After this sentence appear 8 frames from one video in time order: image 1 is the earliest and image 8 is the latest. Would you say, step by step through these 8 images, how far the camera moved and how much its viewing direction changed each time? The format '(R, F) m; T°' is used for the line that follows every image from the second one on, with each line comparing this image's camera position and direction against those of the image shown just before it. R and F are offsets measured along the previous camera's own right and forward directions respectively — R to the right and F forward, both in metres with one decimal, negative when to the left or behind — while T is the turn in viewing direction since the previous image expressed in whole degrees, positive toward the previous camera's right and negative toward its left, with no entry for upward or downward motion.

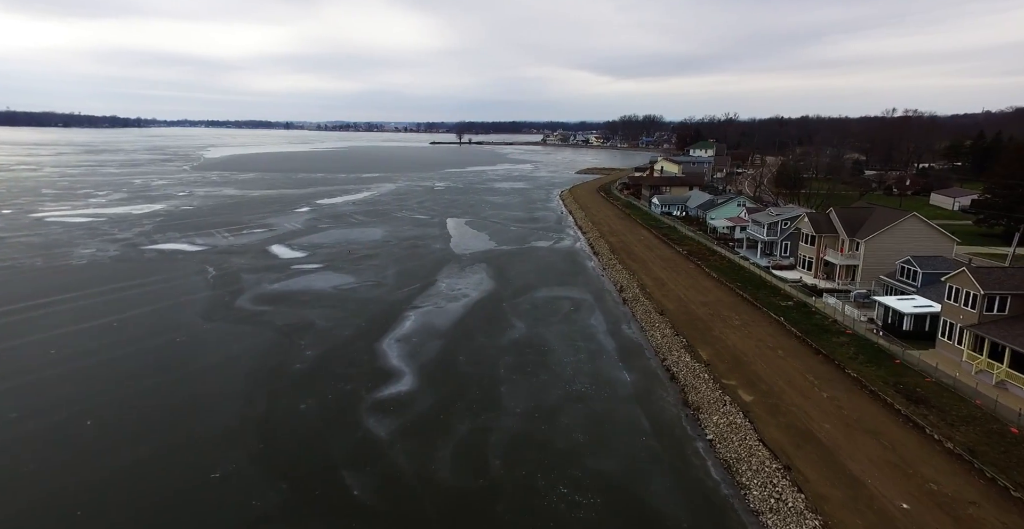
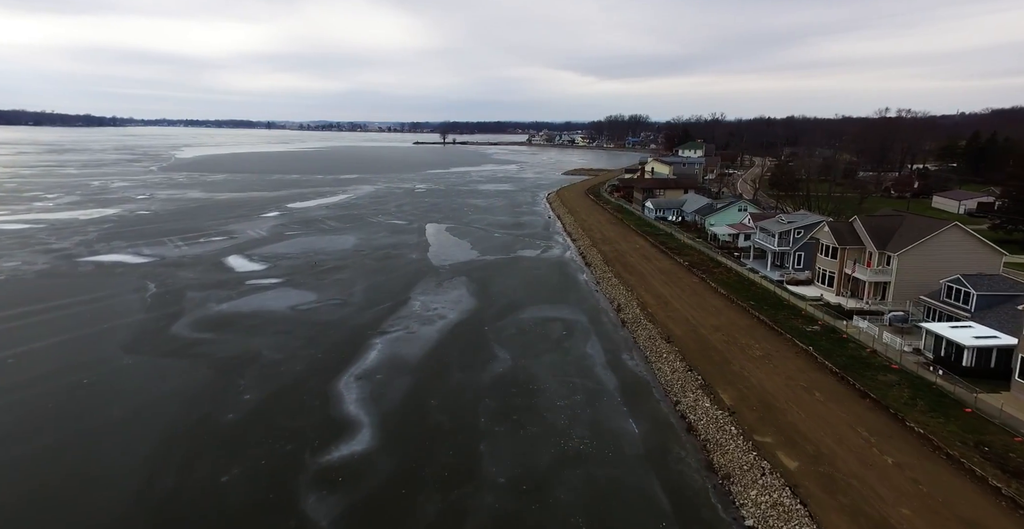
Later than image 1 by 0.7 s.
(+0.1, +2.1) m; +2°
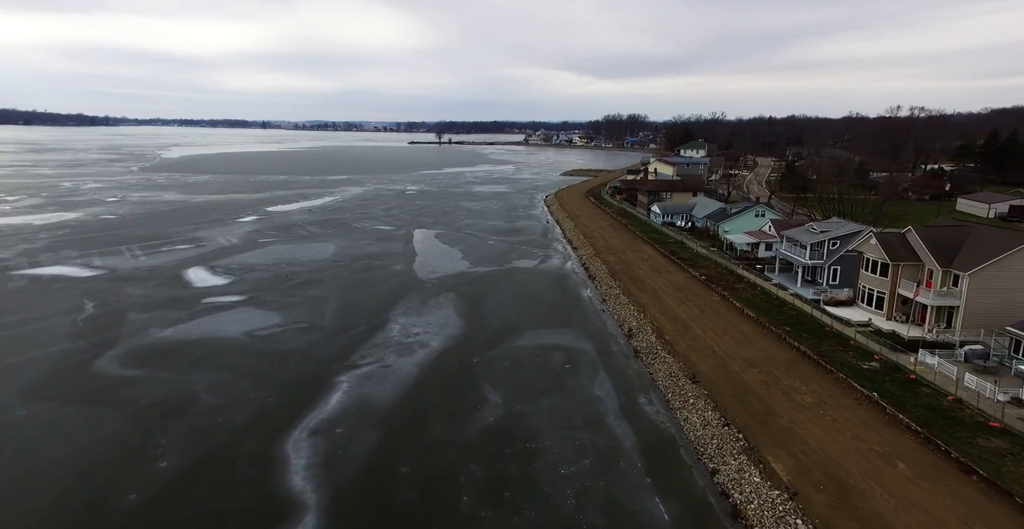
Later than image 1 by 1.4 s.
(+0.1, +2.2) m; 0°
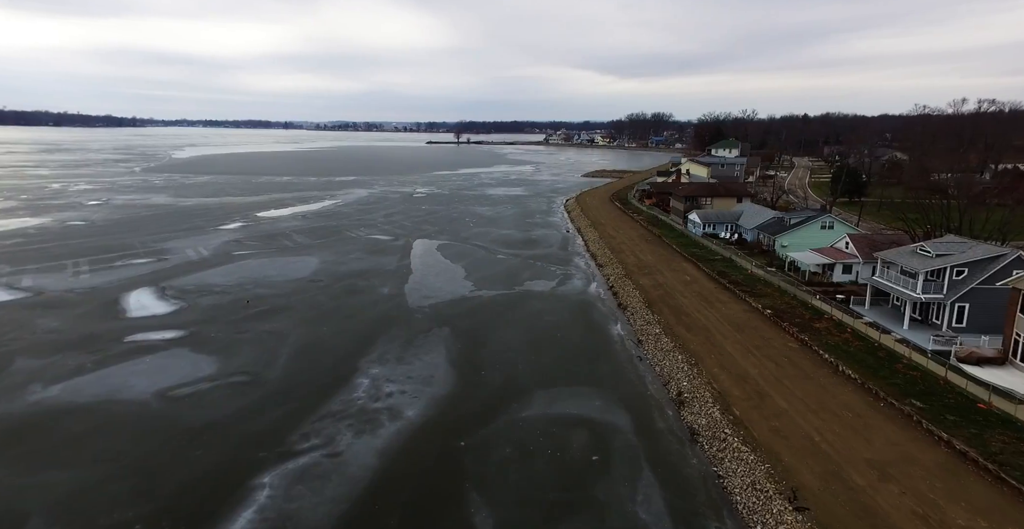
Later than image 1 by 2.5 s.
(+0.2, +3.6) m; -2°
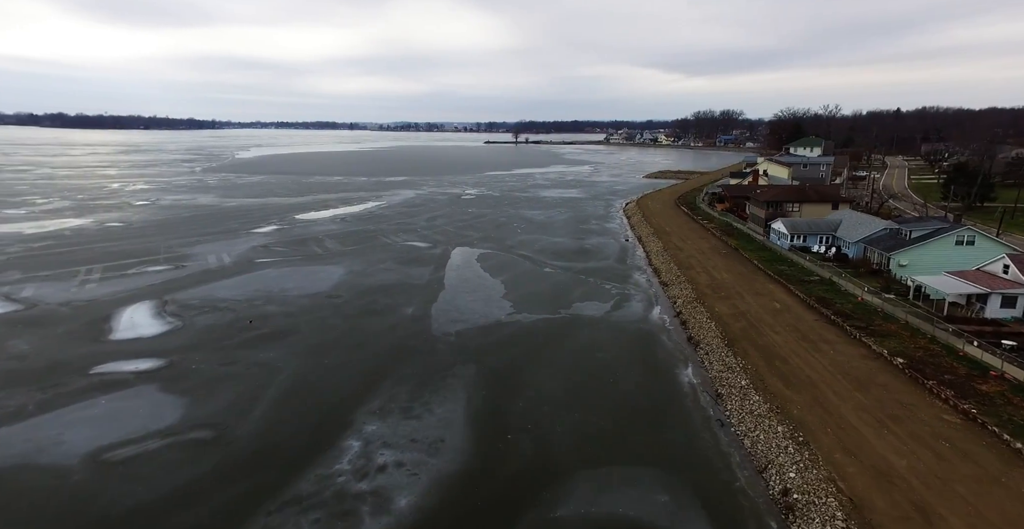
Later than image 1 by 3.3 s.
(+0.3, +2.7) m; -6°
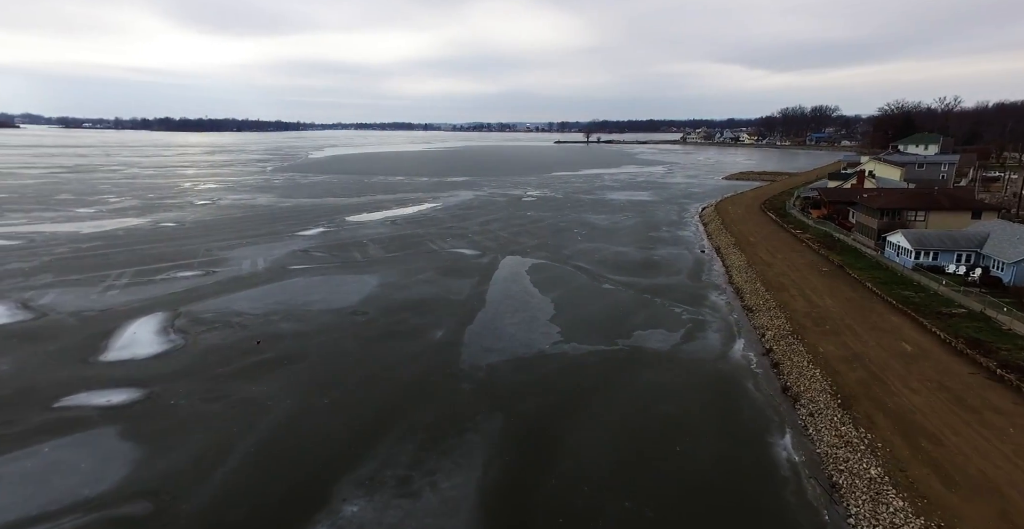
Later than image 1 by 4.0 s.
(+0.5, +2.4) m; -7°
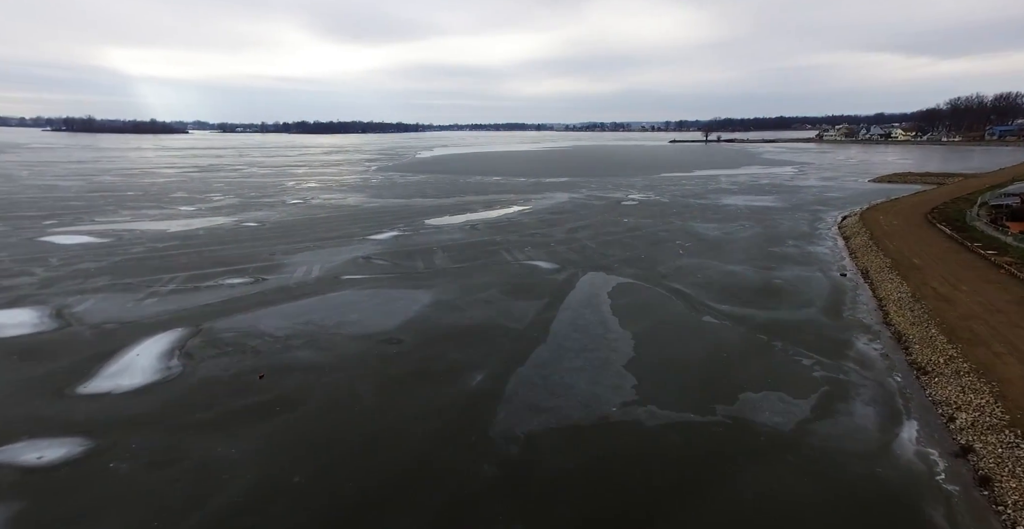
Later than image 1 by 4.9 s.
(+0.8, +3.0) m; -11°
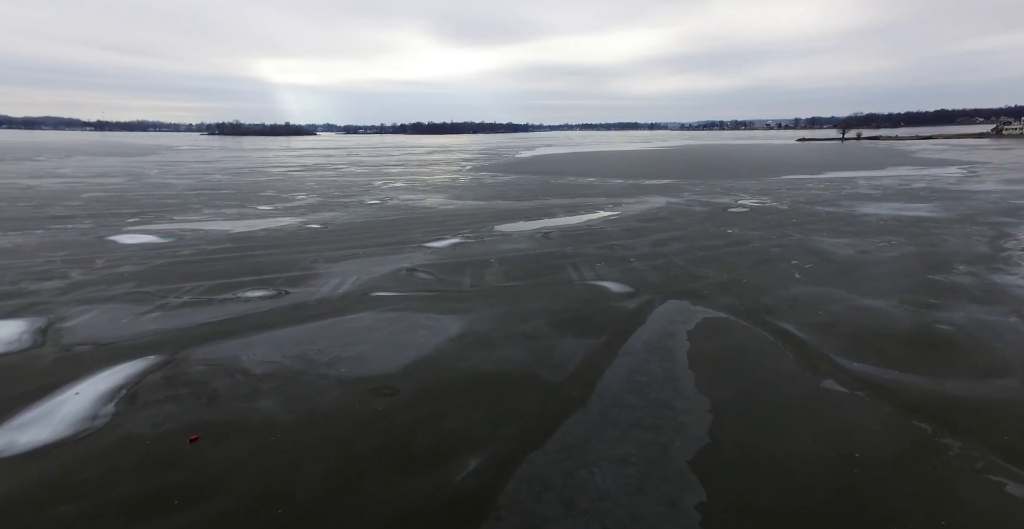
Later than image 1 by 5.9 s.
(+1.2, +3.3) m; -11°
